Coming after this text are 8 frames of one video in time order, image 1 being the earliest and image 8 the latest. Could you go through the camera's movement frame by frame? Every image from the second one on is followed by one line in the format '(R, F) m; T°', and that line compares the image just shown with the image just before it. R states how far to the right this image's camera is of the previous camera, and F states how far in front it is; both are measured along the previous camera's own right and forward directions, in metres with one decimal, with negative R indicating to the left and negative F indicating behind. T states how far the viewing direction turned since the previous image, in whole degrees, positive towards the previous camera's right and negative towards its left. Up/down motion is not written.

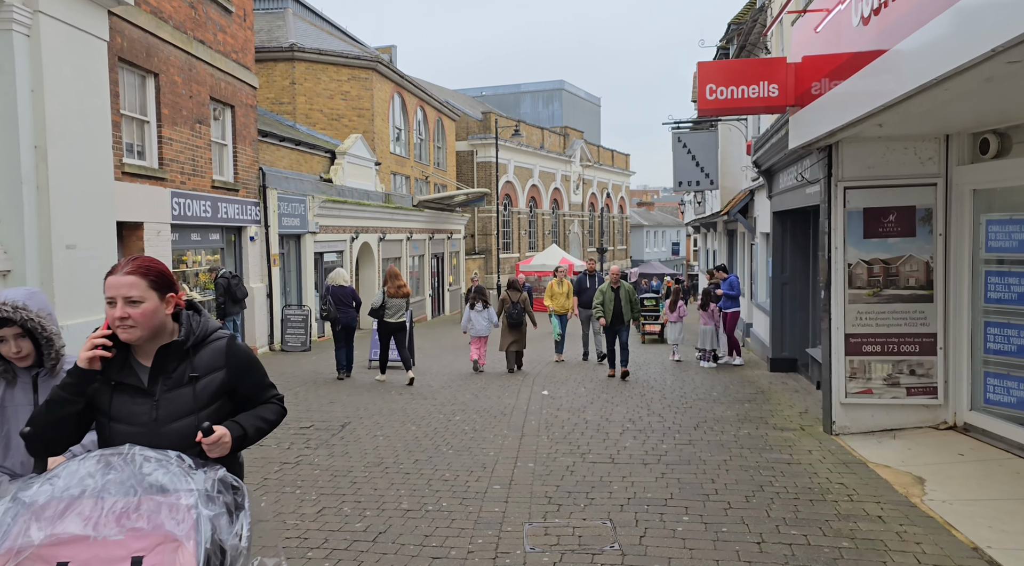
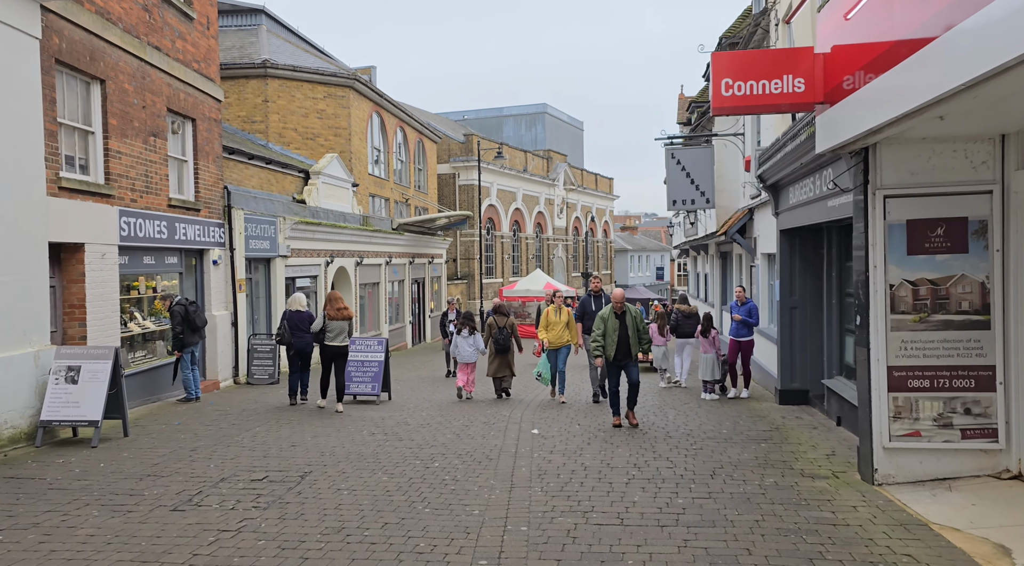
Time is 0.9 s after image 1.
(0.0, +1.1) m; +1°
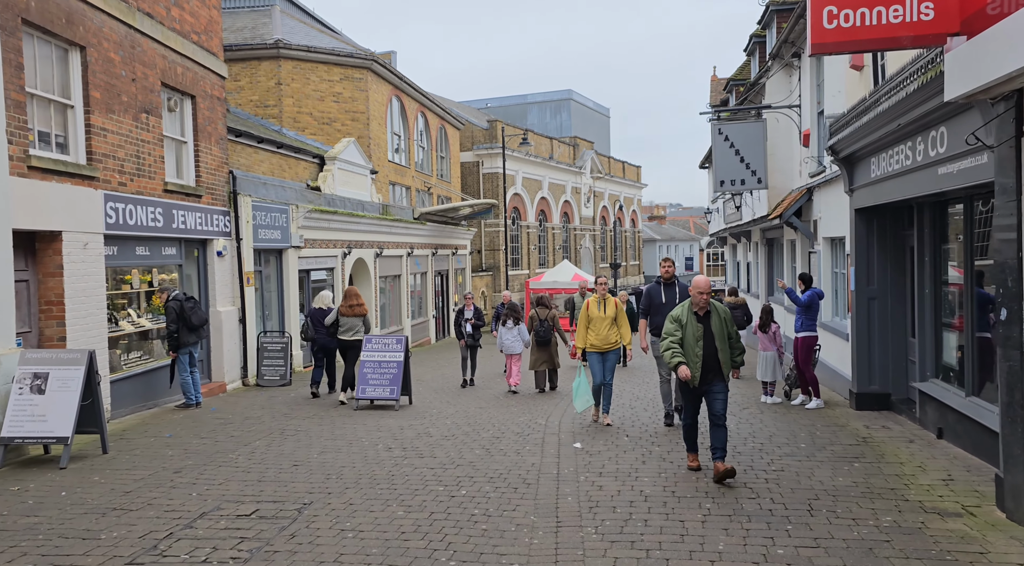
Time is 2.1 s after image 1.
(-0.1, +1.4) m; -2°
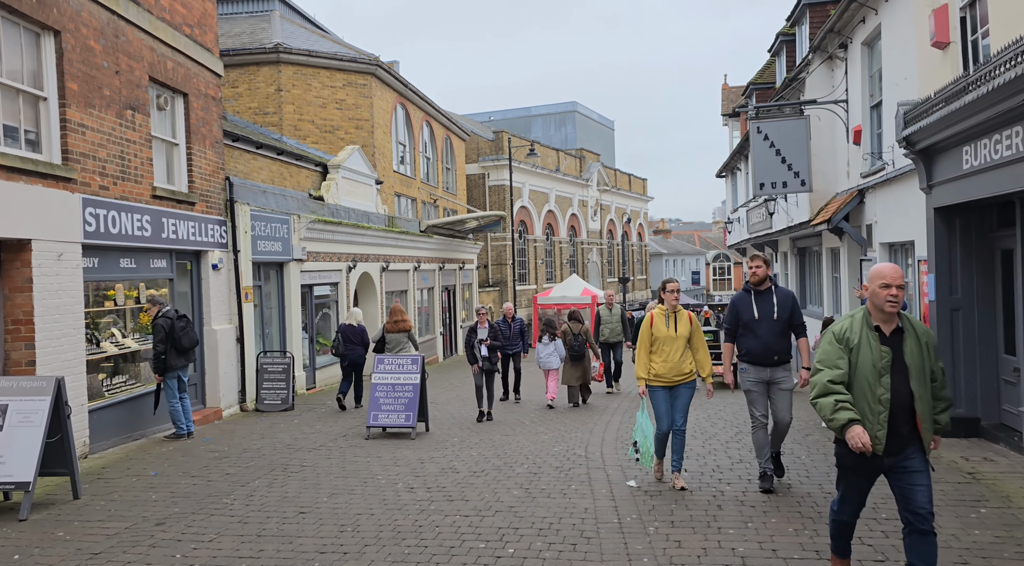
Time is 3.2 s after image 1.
(-0.3, +1.3) m; 0°
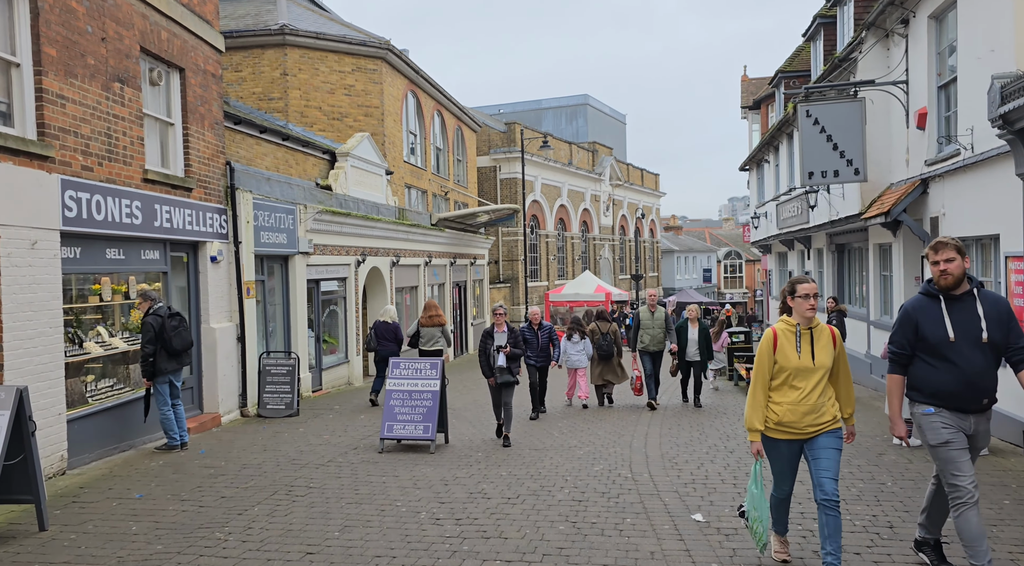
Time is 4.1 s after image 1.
(-0.3, +1.1) m; 0°
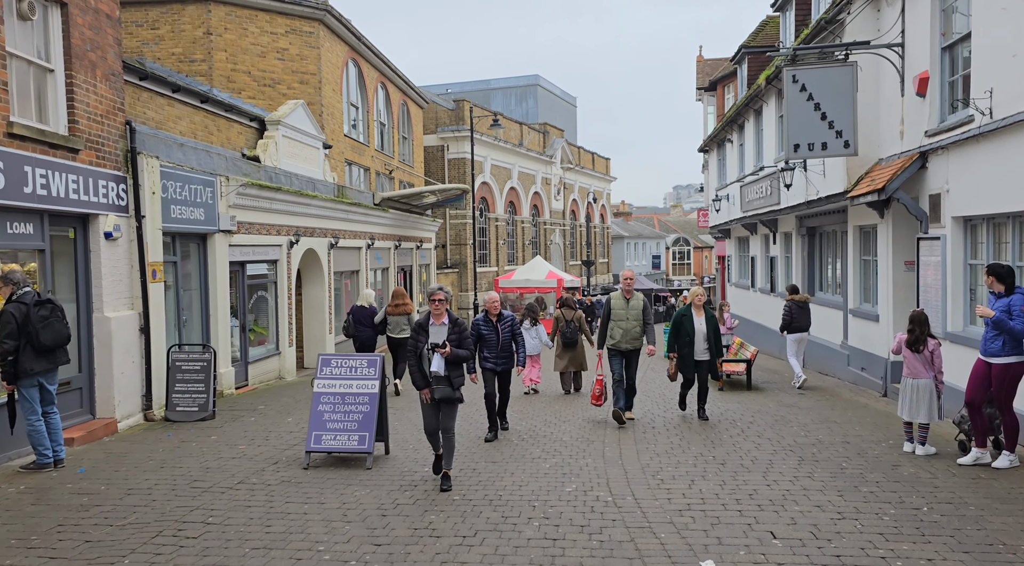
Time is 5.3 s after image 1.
(-0.1, +1.6) m; +3°
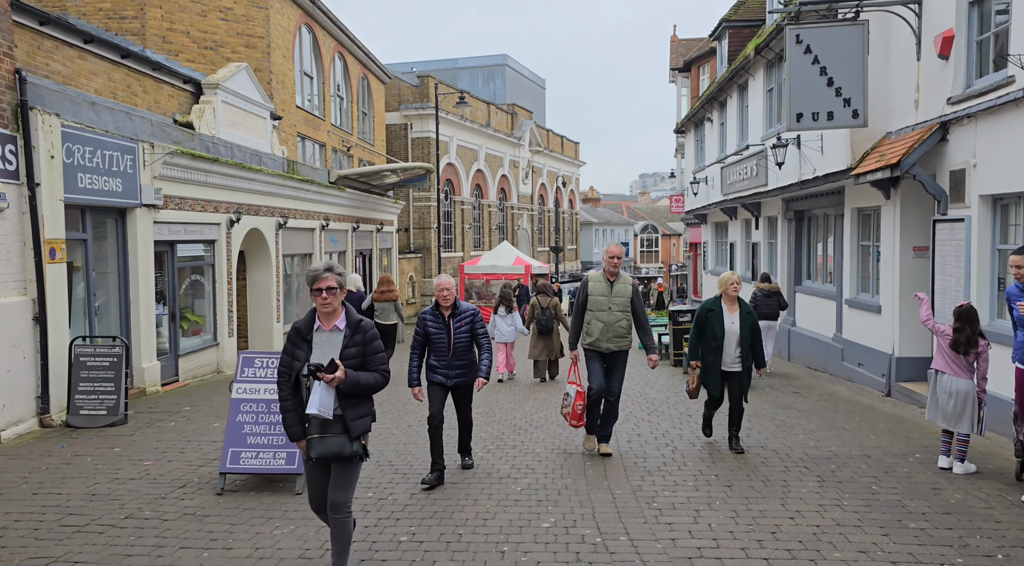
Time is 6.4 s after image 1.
(0.0, +1.5) m; +2°
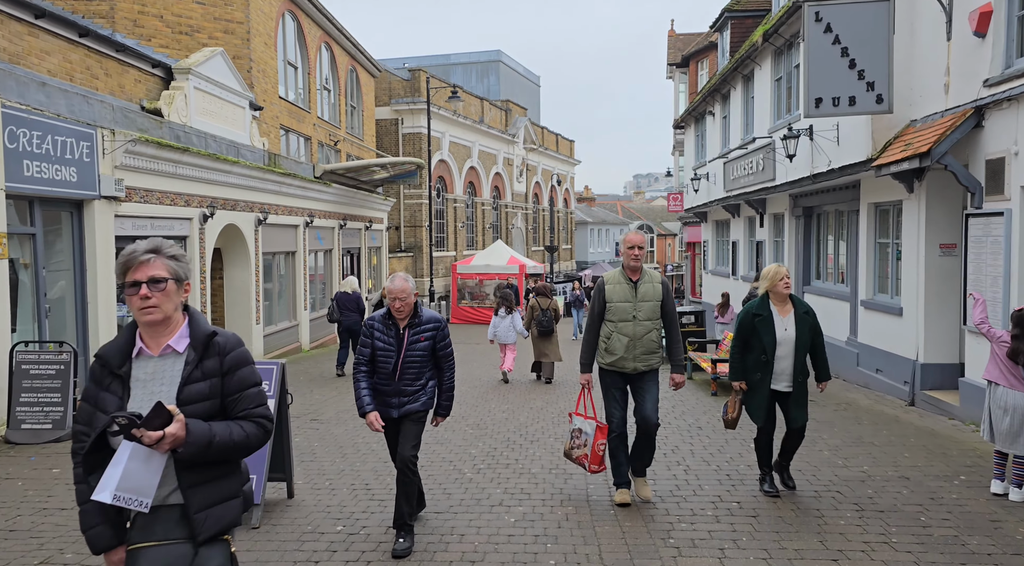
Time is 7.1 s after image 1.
(0.0, +0.9) m; 0°
